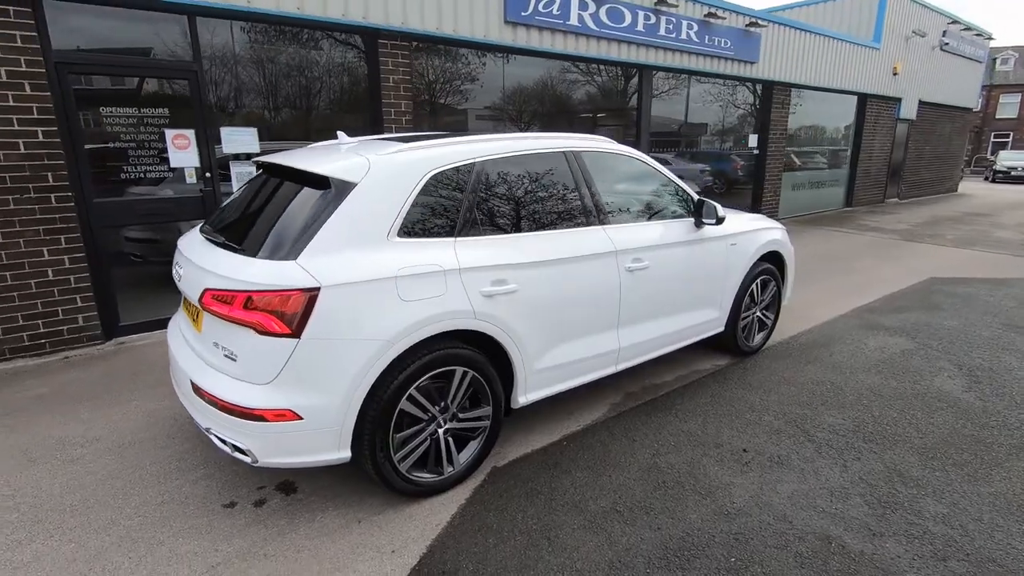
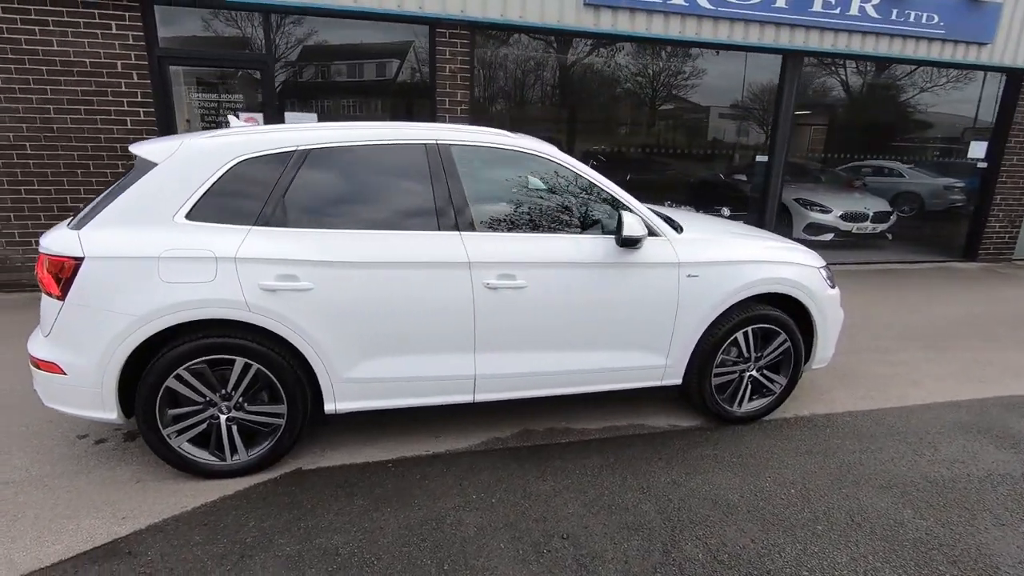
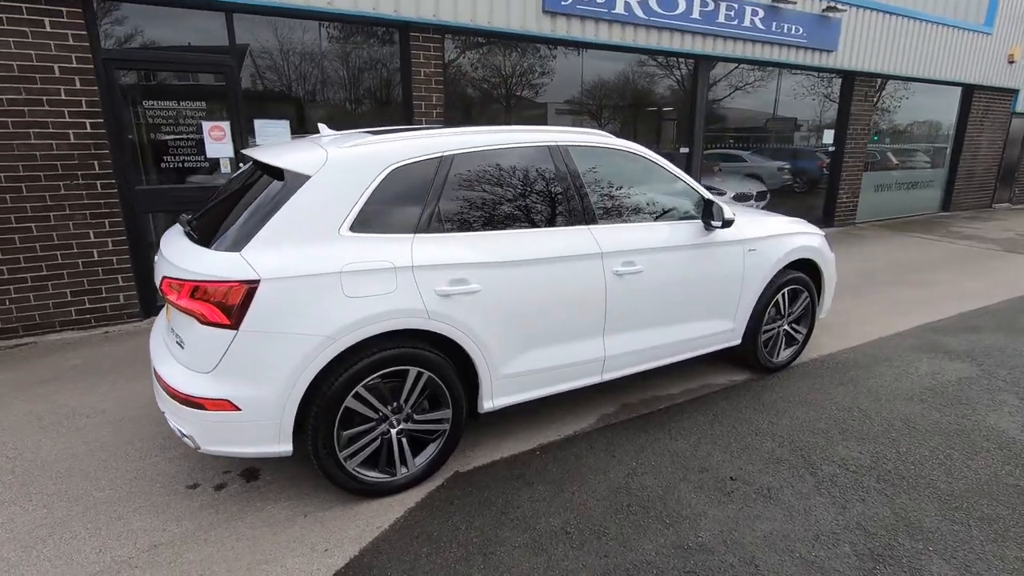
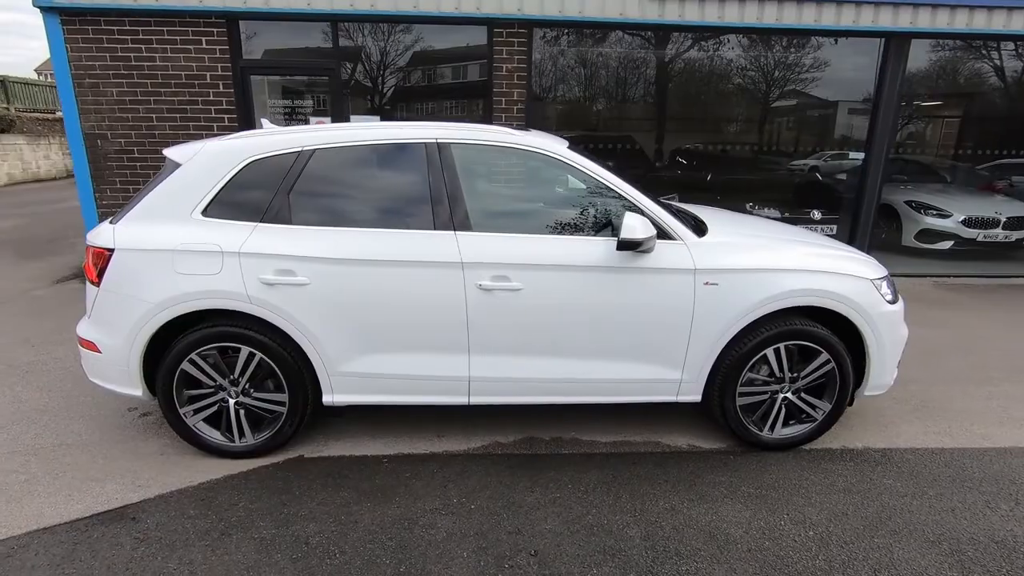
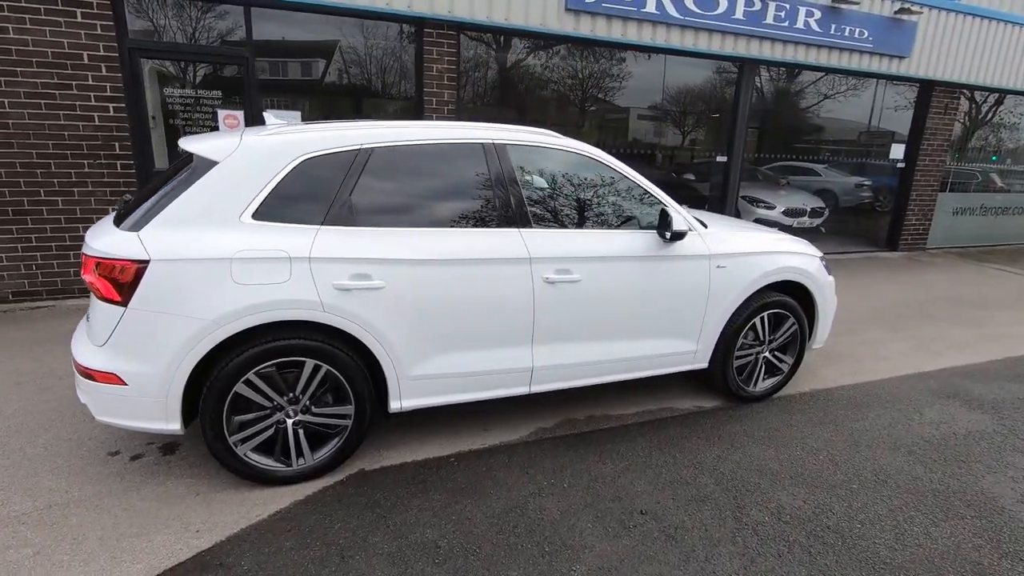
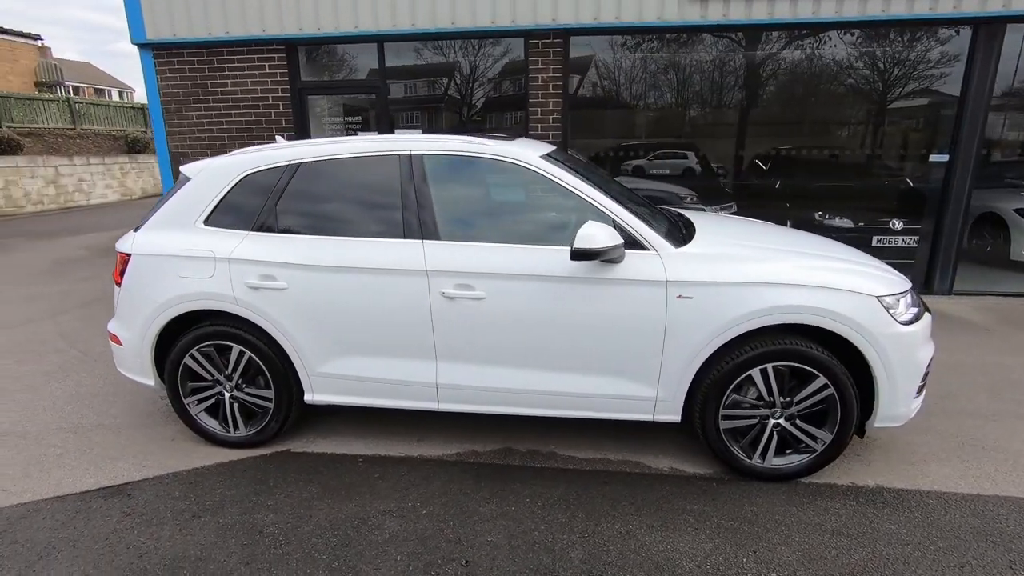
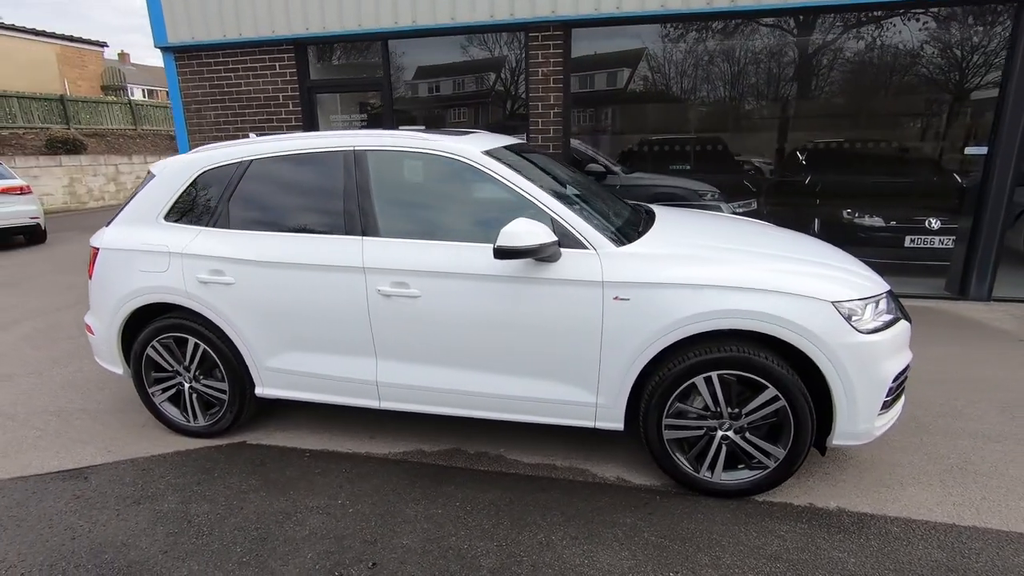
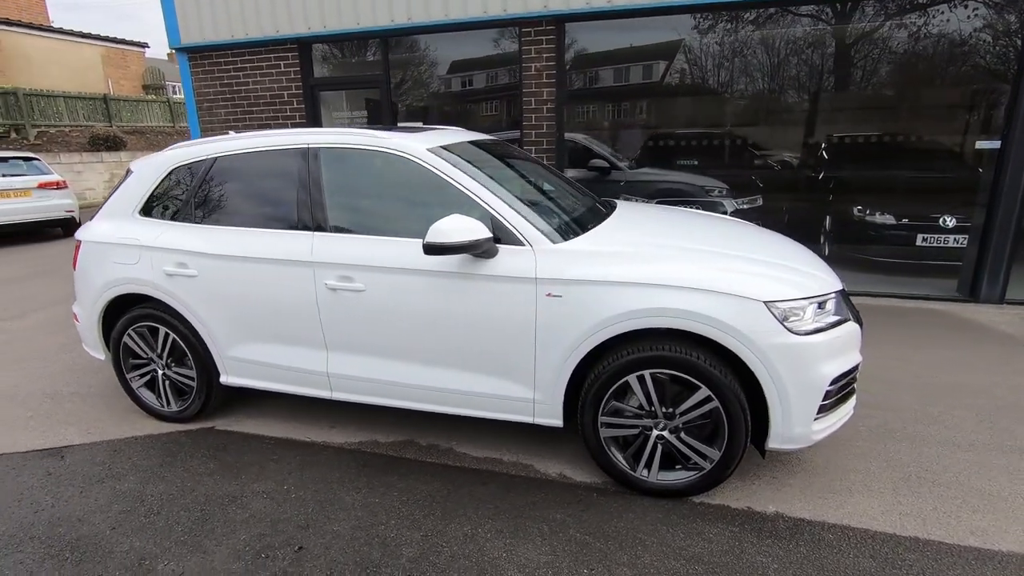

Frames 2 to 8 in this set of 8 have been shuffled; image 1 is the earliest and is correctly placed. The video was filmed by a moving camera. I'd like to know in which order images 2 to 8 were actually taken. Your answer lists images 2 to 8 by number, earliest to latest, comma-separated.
3, 5, 2, 4, 6, 7, 8
